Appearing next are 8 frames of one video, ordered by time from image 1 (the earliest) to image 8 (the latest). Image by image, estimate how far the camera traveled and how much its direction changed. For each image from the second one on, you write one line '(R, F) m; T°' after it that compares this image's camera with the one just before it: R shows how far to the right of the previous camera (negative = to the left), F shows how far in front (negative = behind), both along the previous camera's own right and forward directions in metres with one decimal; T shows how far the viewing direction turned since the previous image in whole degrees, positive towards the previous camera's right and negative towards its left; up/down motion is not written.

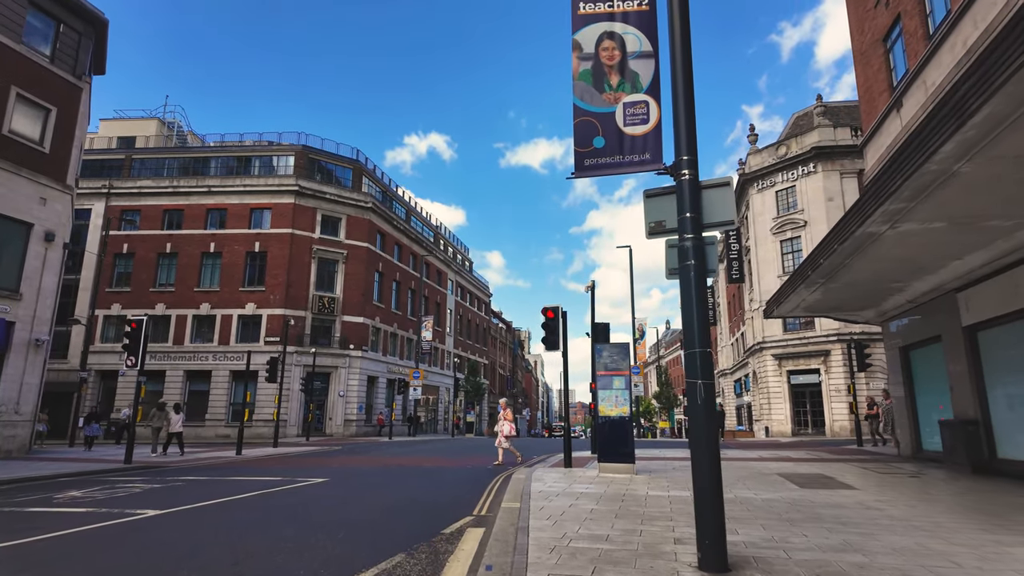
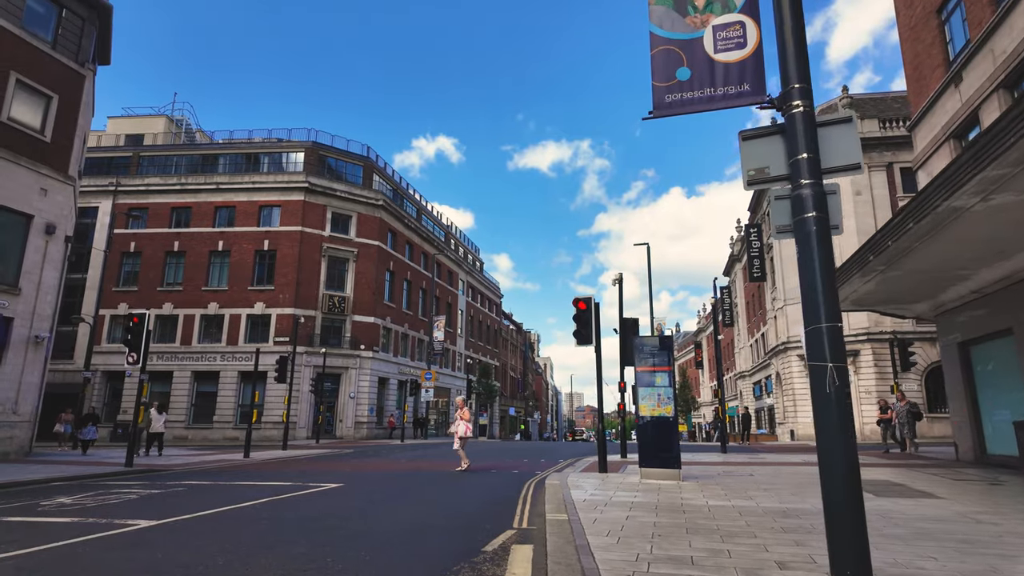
(-0.4, +1.0) m; -1°
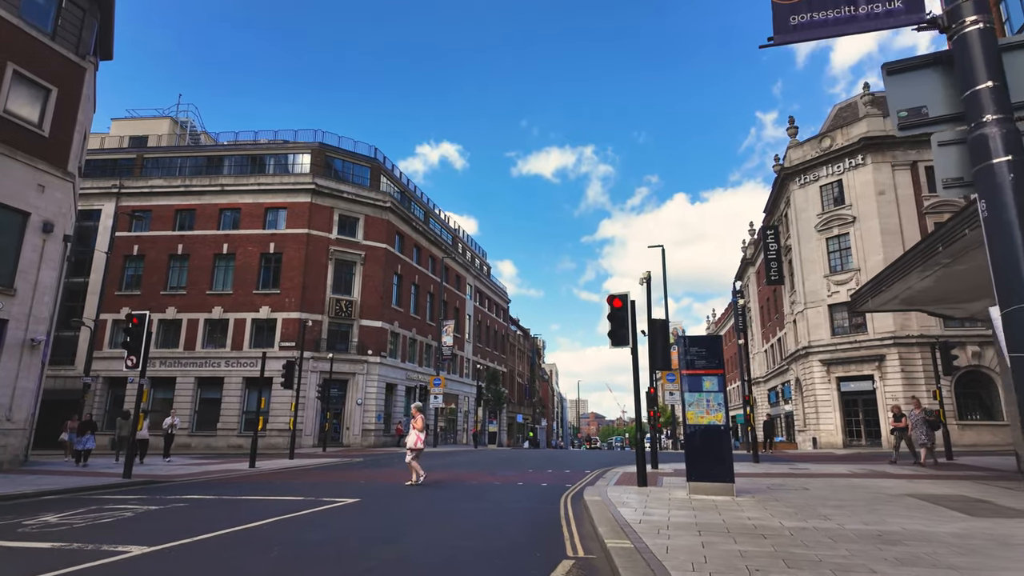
(-0.5, +0.9) m; 0°
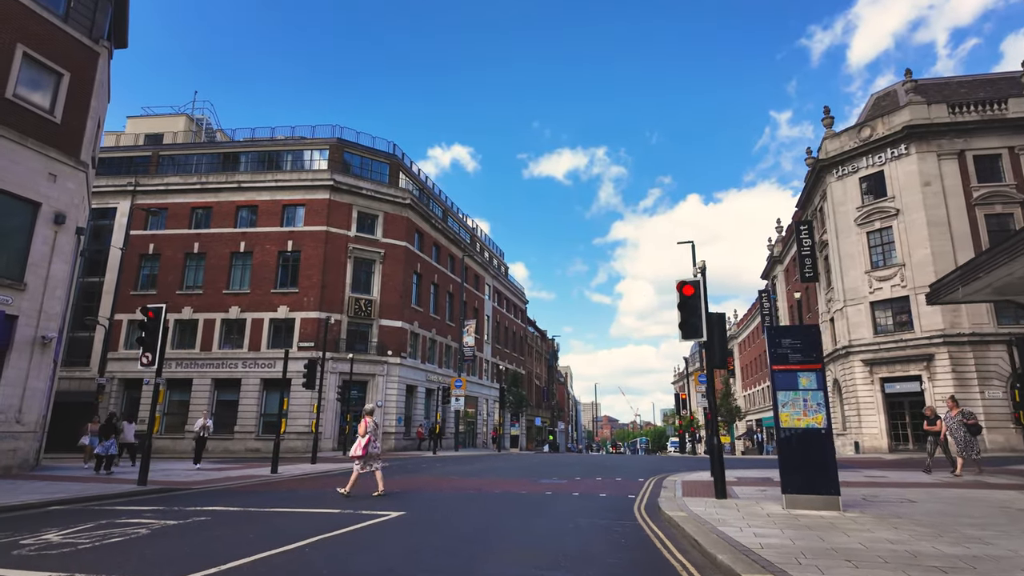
(-0.8, +1.2) m; -1°
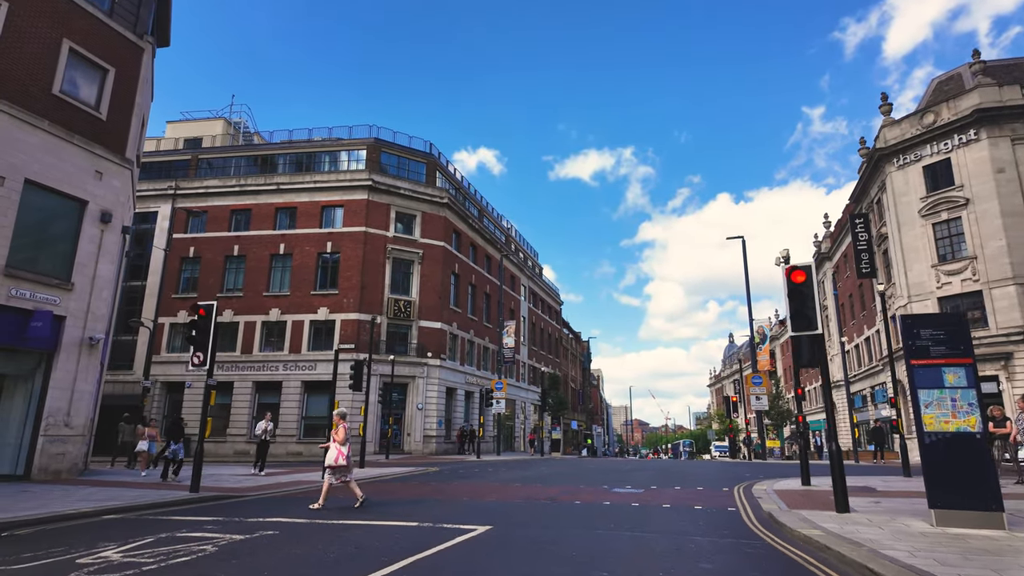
(-0.9, +0.9) m; -3°
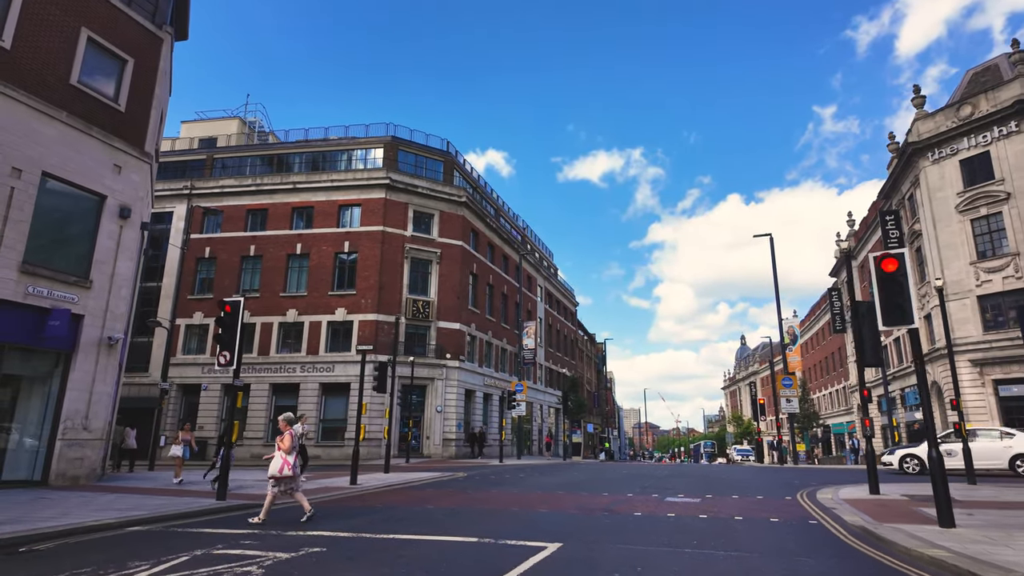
(-0.7, +0.8) m; -1°
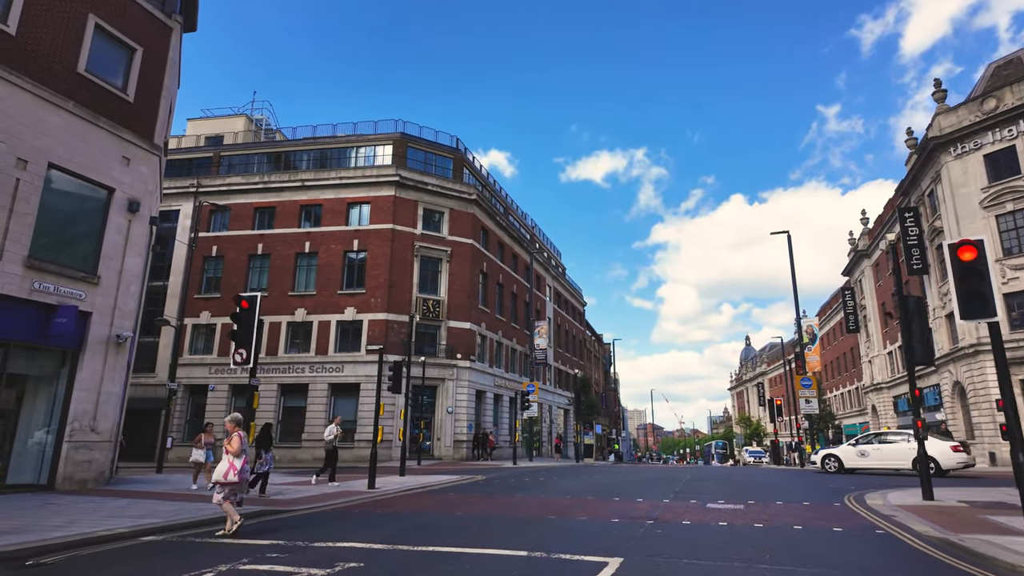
(-0.5, +0.6) m; 0°
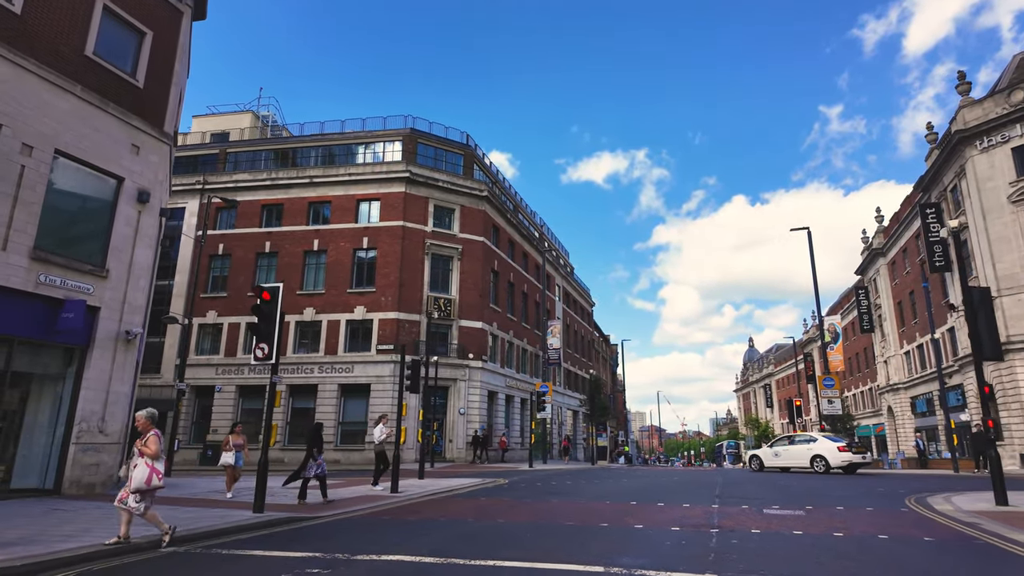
(-0.7, +0.7) m; 0°
